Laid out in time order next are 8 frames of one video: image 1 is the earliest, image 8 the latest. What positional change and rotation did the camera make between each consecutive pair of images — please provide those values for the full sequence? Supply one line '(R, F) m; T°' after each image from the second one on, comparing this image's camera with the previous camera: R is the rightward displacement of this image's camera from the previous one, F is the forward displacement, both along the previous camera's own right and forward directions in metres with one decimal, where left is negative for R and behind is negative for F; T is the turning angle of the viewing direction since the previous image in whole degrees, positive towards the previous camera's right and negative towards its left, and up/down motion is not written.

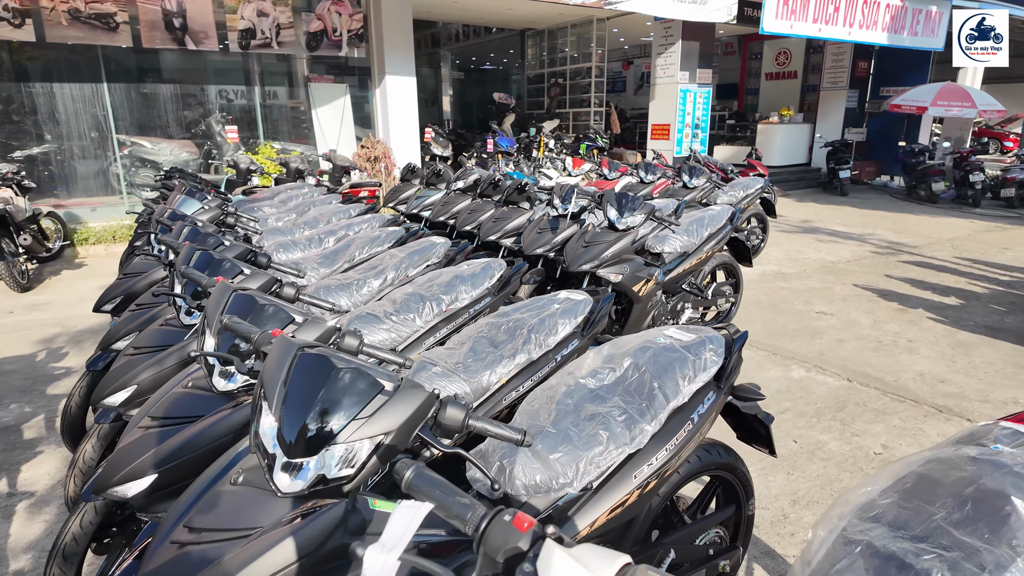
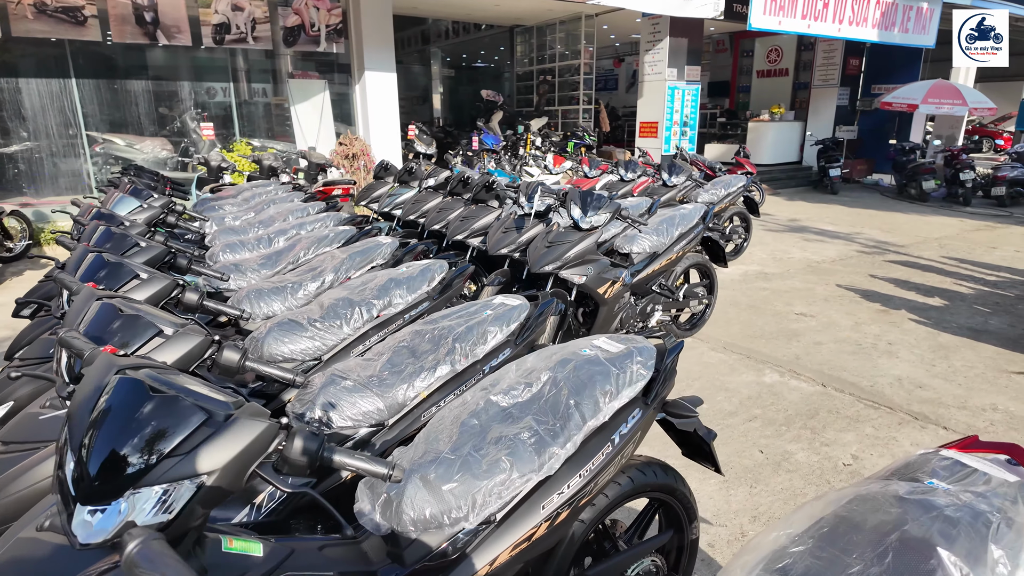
(+0.2, +0.2) m; 0°
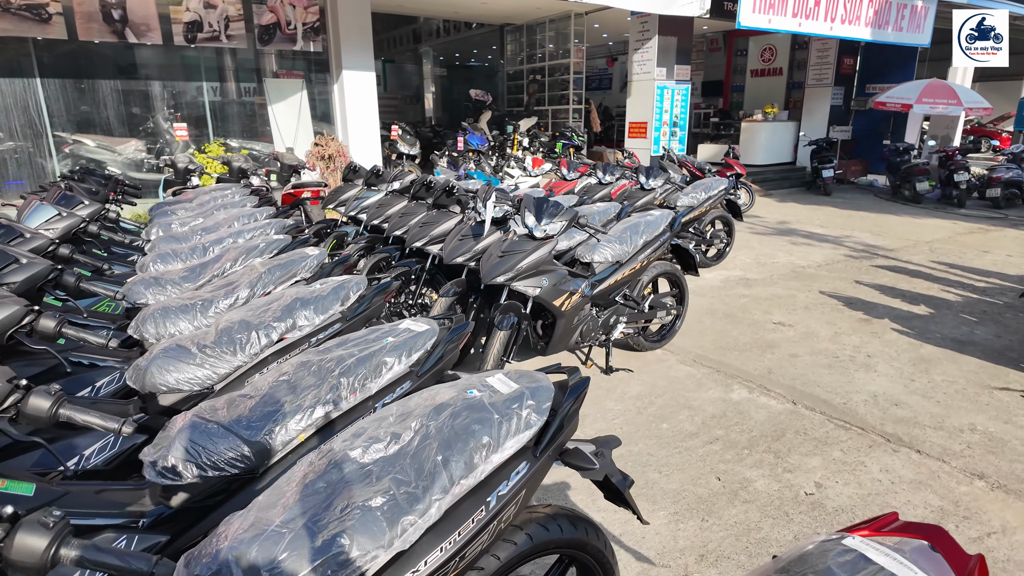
(+0.3, +0.2) m; 0°
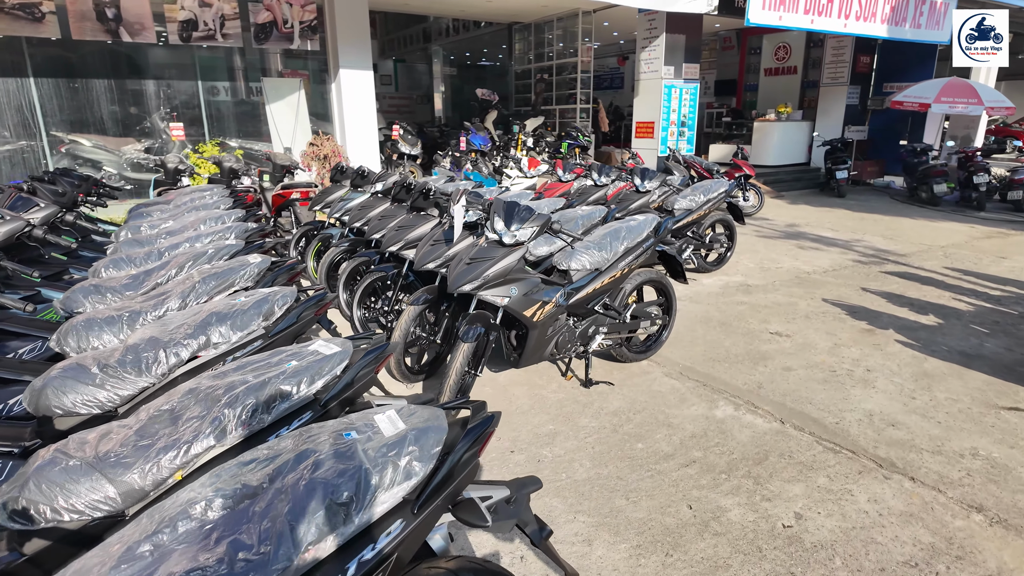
(+0.3, +0.2) m; -1°
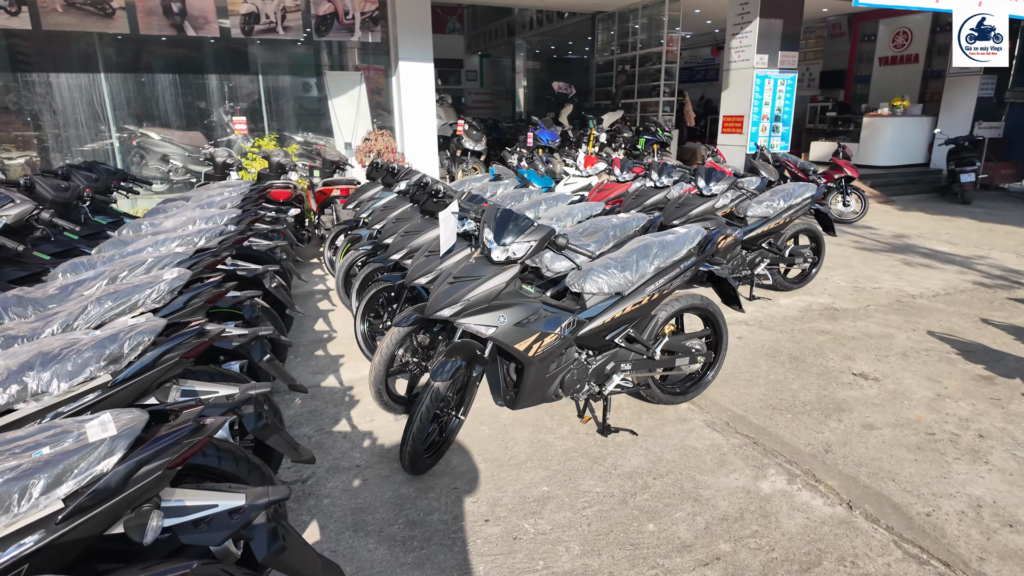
(+0.4, +0.6) m; -8°
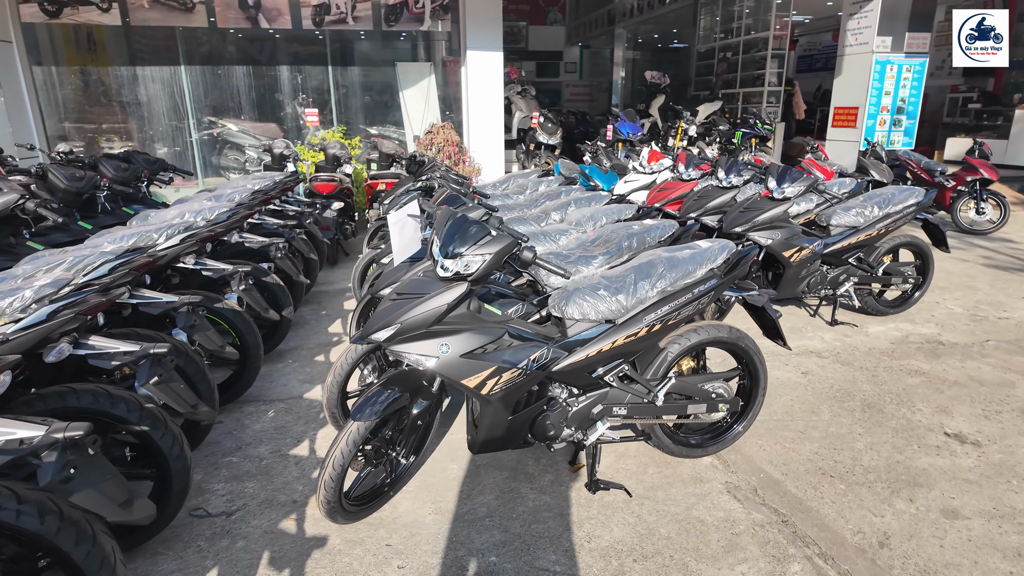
(+0.5, +0.5) m; -10°
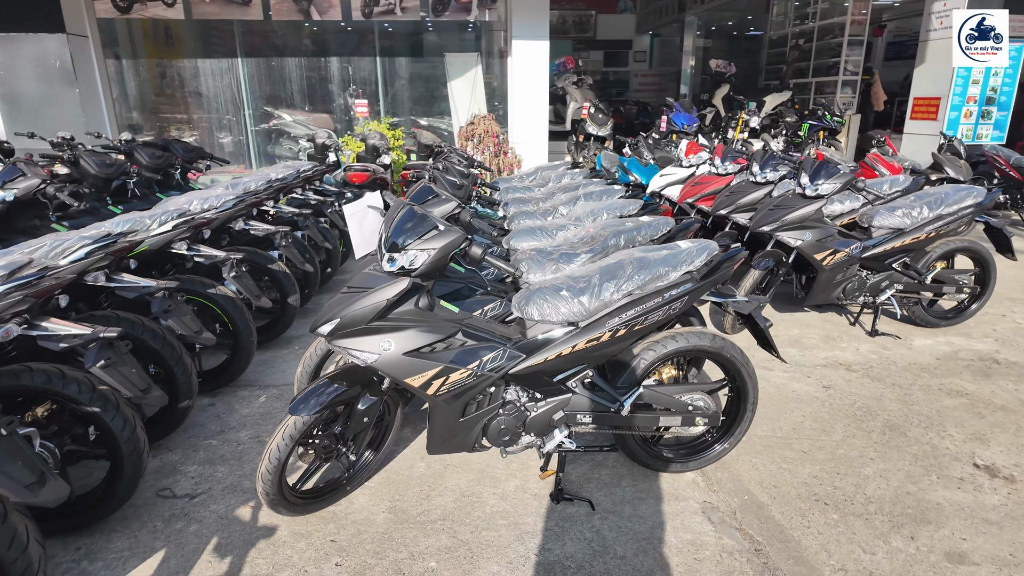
(+0.4, +0.1) m; -7°
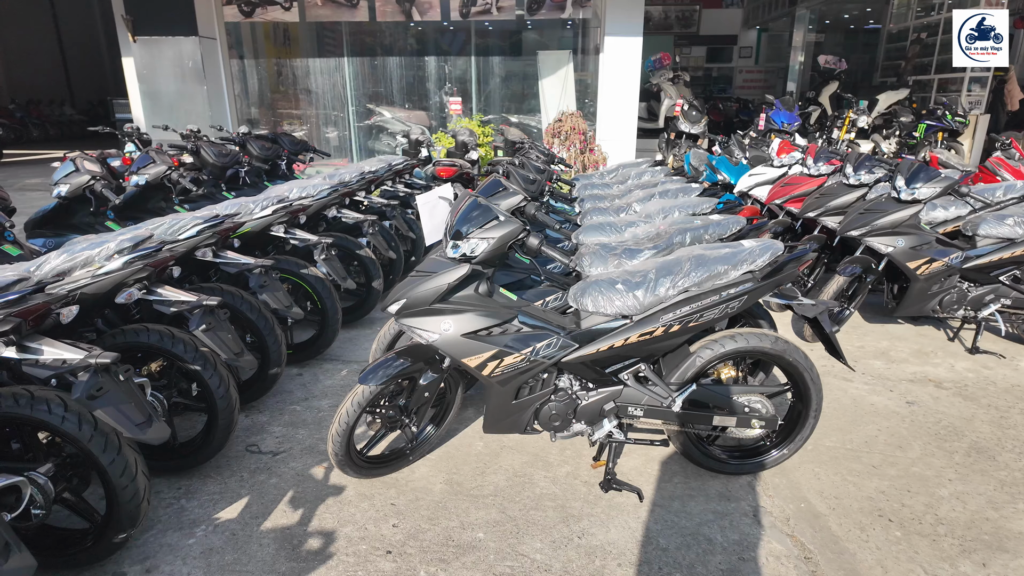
(+0.1, -0.1) m; -8°
